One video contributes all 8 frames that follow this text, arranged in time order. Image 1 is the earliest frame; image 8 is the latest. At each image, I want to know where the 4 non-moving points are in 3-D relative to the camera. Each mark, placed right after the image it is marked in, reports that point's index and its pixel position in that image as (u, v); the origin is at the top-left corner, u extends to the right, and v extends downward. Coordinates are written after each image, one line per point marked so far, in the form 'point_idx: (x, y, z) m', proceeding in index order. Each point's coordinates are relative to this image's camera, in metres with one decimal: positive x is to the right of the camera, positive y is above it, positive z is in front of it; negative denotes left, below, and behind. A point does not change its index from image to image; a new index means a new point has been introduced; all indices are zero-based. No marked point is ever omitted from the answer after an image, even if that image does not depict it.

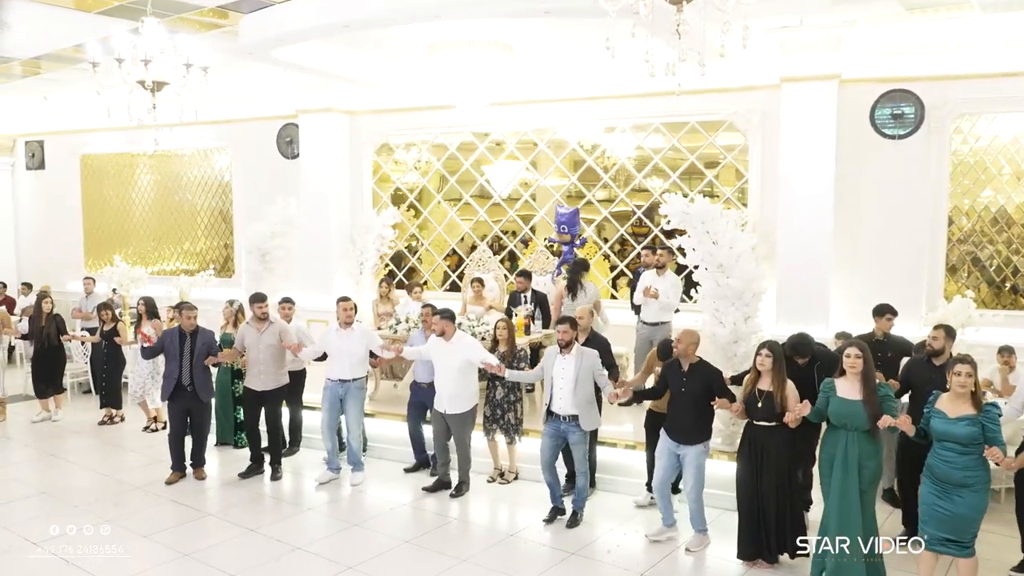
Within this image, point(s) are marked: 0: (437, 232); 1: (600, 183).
0: (-0.9, +0.7, +9.3) m
1: (+0.9, +1.1, +8.4) m
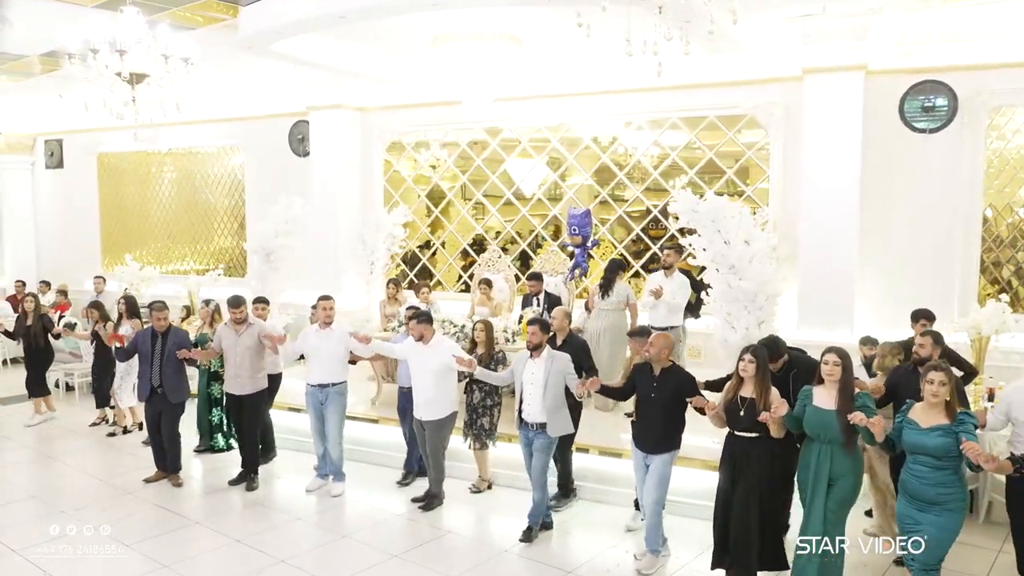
0: (-0.7, +0.6, +9.1) m
1: (+1.0, +1.1, +8.1) m
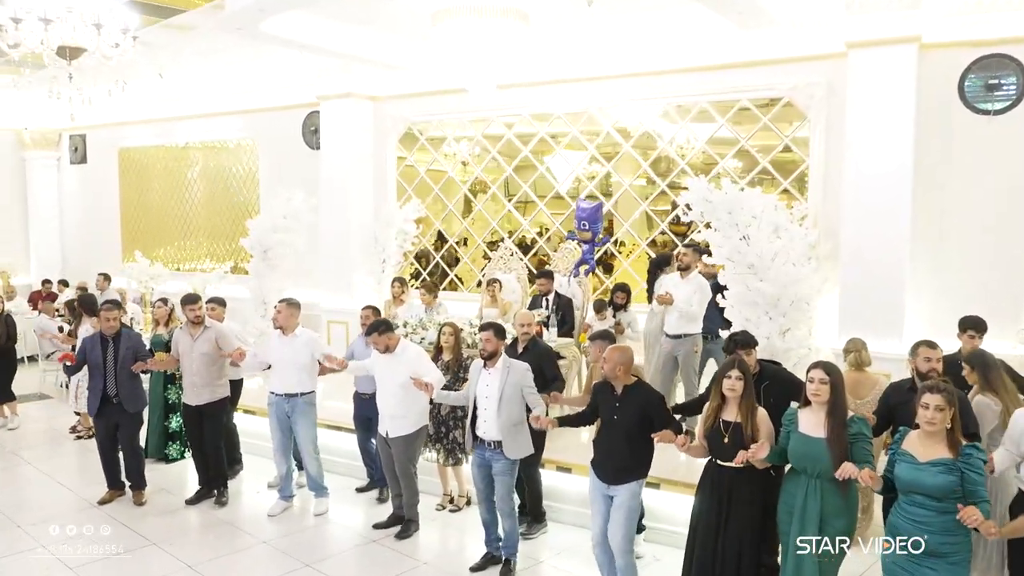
0: (-0.5, +0.6, +8.5) m
1: (+1.1, +1.1, +7.4) m
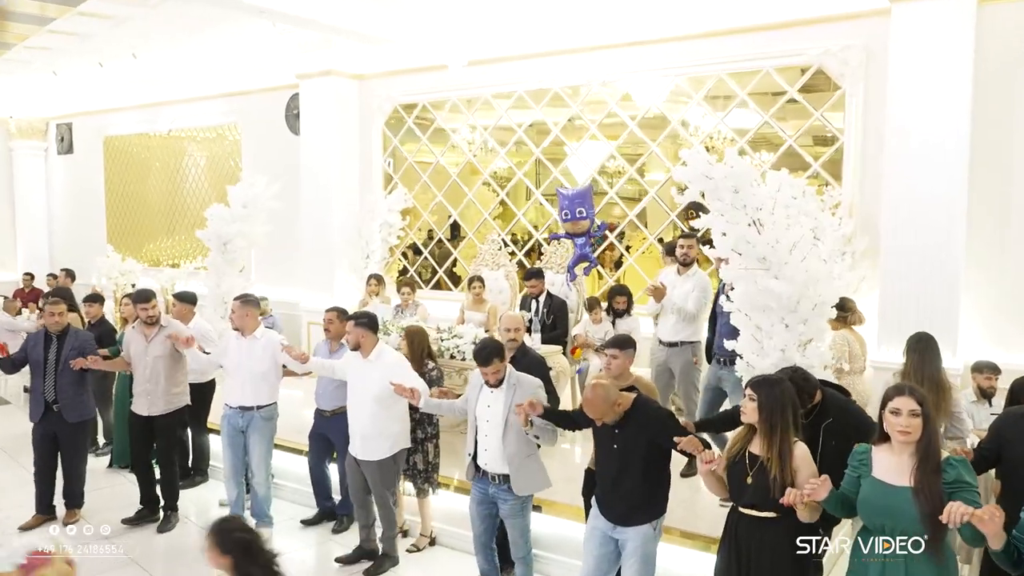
0: (-0.6, +0.7, +7.7) m
1: (+1.1, +1.1, +6.5) m
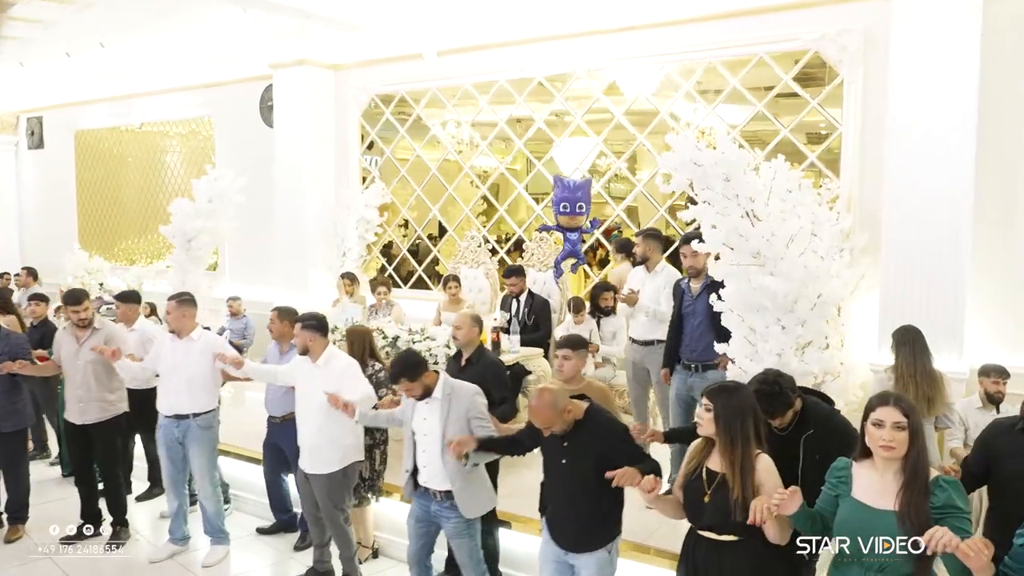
0: (-0.7, +0.7, +7.3) m
1: (+0.9, +1.1, +6.2) m
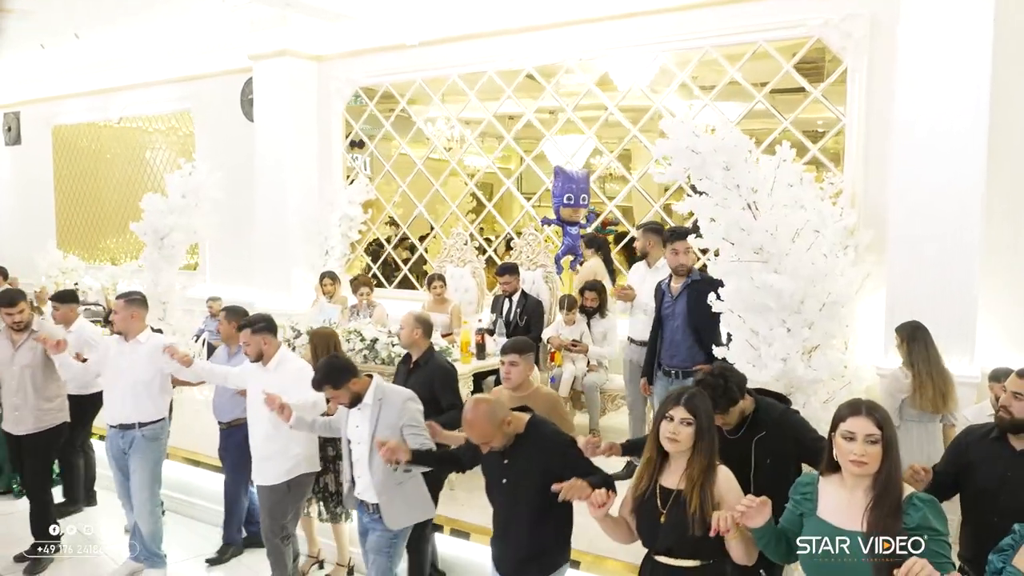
0: (-0.8, +0.7, +7.1) m
1: (+0.8, +1.1, +5.9) m
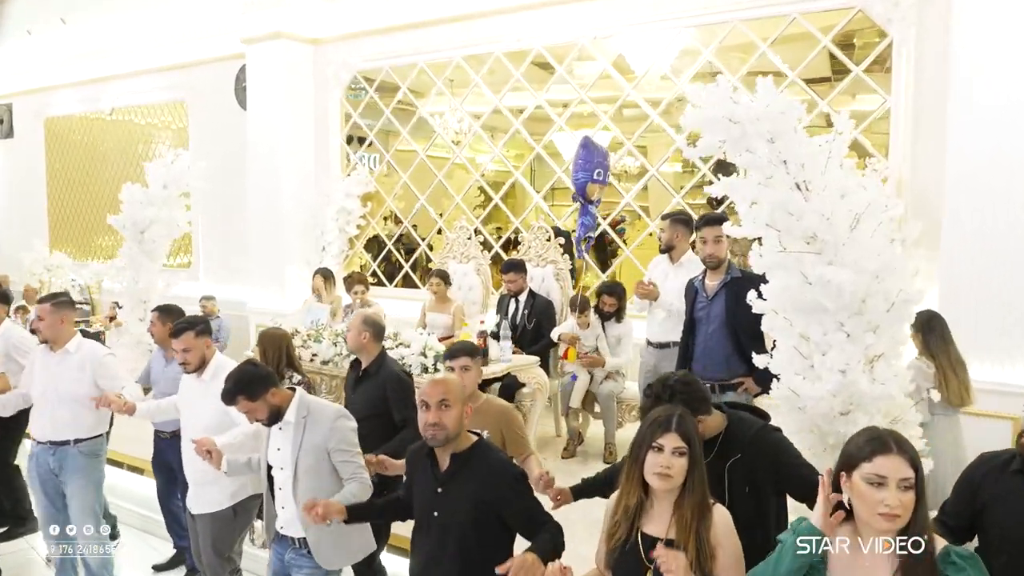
0: (-0.8, +0.7, +6.6) m
1: (+0.9, +1.1, +5.4) m
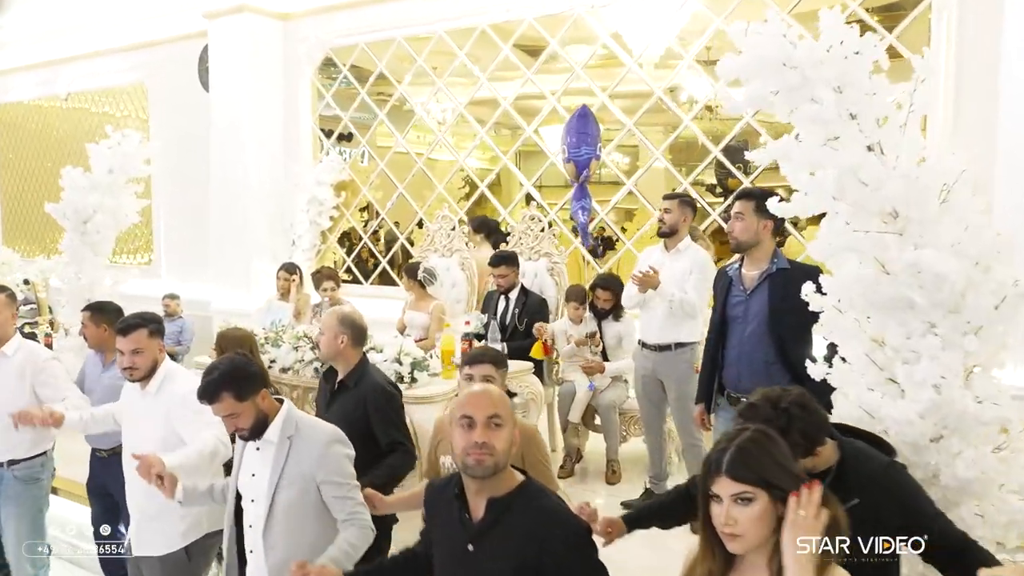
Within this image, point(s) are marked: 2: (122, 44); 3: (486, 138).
0: (-0.8, +0.7, +6.0) m
1: (+0.8, +1.1, +4.9) m
2: (-3.5, +2.2, +7.4) m
3: (-0.2, +1.0, +5.5) m
